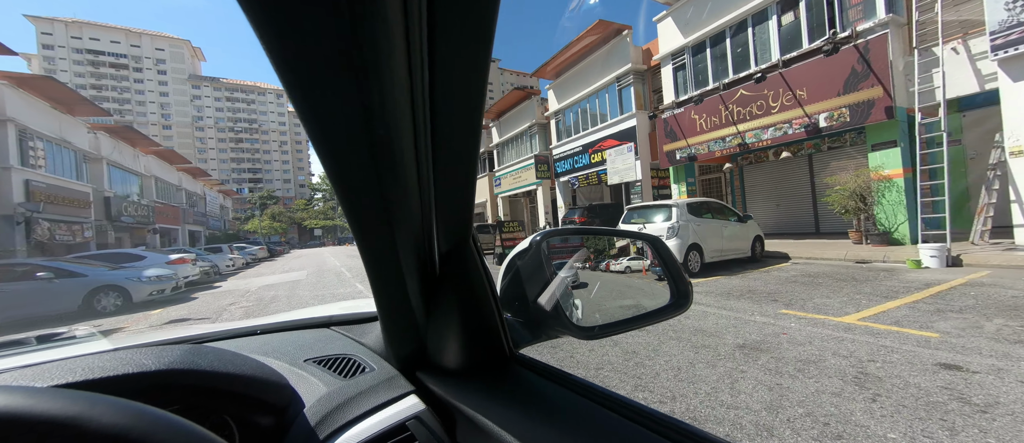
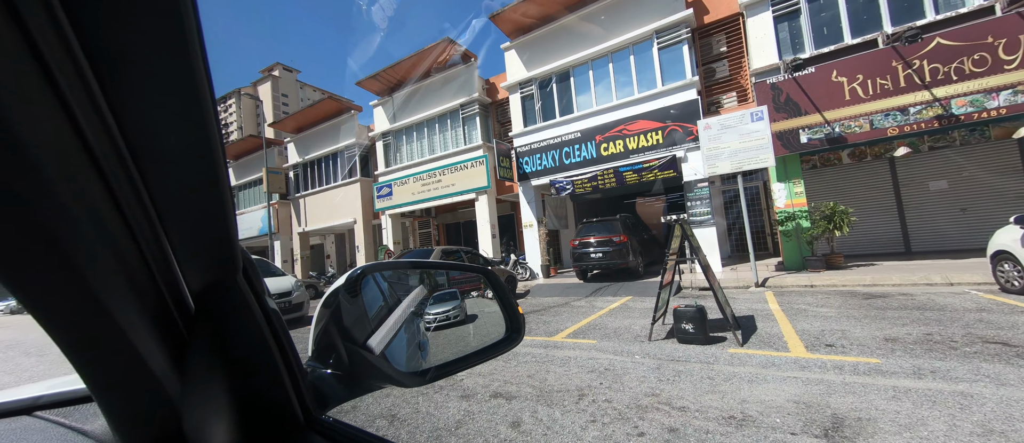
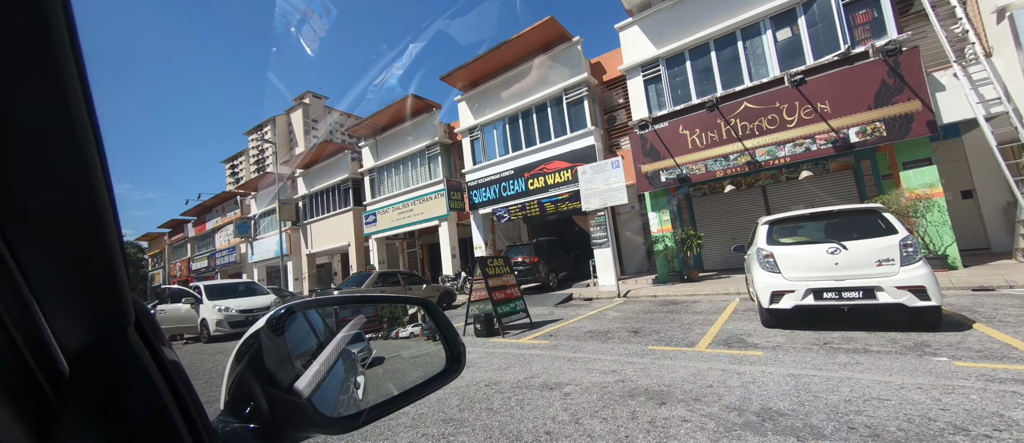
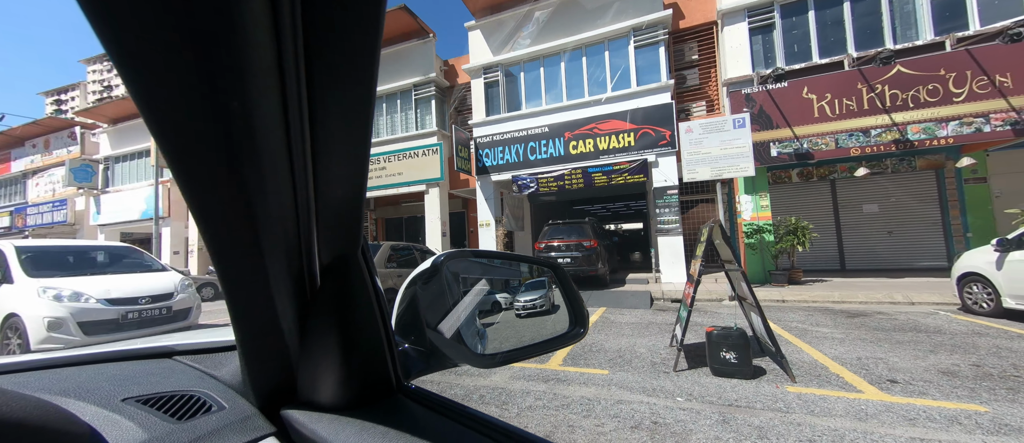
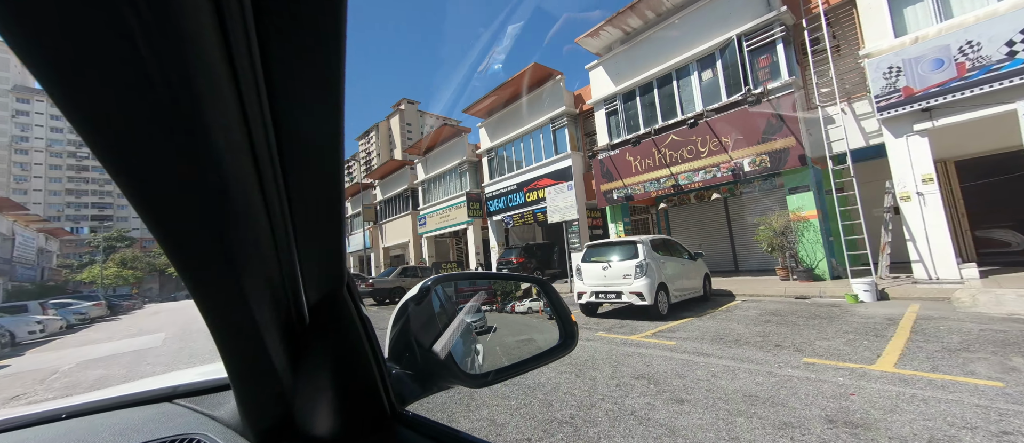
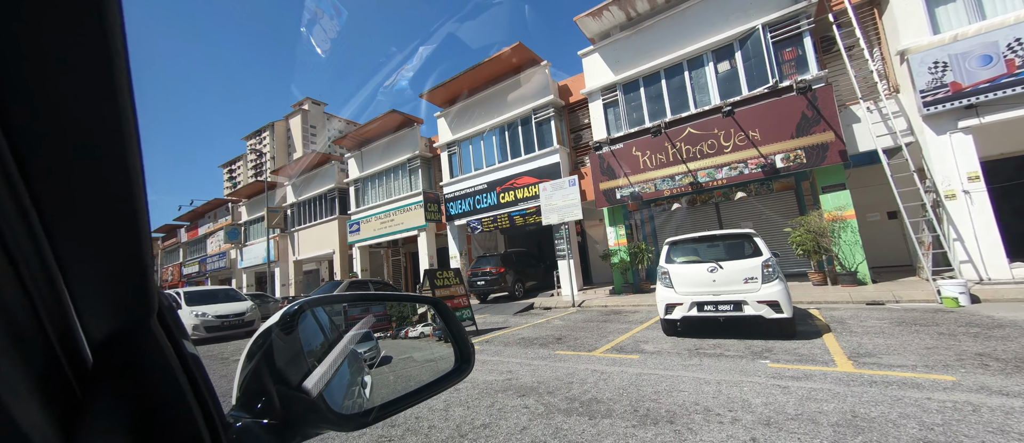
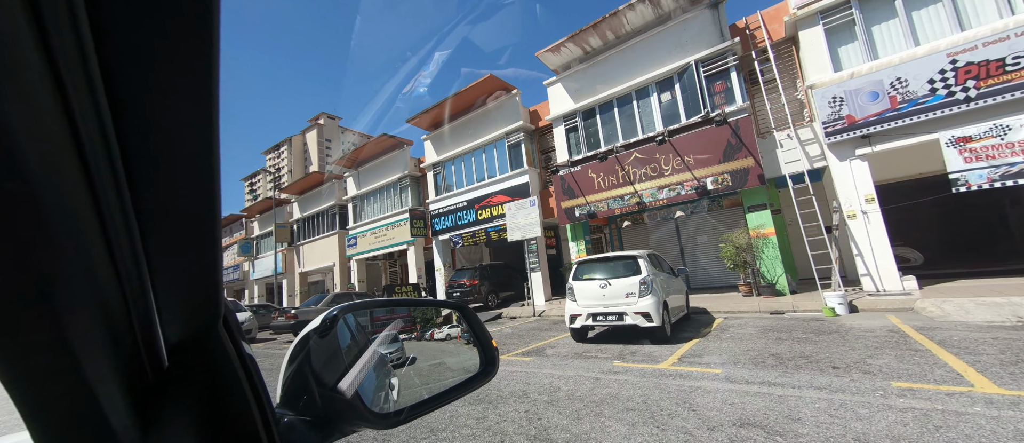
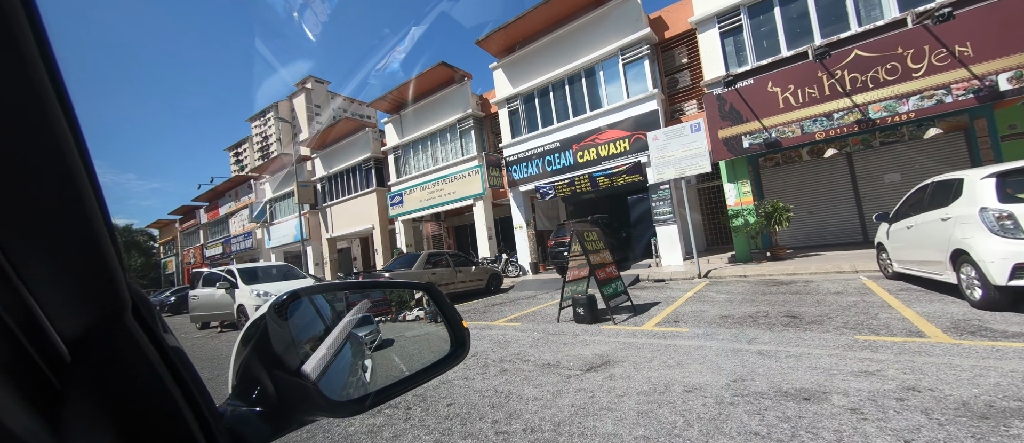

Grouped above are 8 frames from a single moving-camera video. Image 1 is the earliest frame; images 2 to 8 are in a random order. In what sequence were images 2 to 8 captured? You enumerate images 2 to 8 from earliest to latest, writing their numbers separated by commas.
5, 7, 6, 3, 8, 2, 4
